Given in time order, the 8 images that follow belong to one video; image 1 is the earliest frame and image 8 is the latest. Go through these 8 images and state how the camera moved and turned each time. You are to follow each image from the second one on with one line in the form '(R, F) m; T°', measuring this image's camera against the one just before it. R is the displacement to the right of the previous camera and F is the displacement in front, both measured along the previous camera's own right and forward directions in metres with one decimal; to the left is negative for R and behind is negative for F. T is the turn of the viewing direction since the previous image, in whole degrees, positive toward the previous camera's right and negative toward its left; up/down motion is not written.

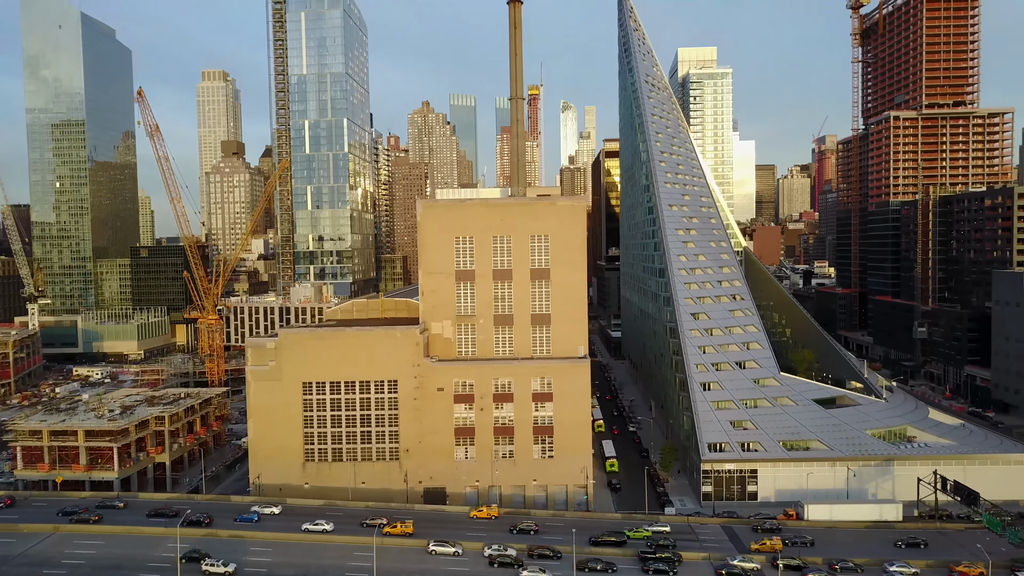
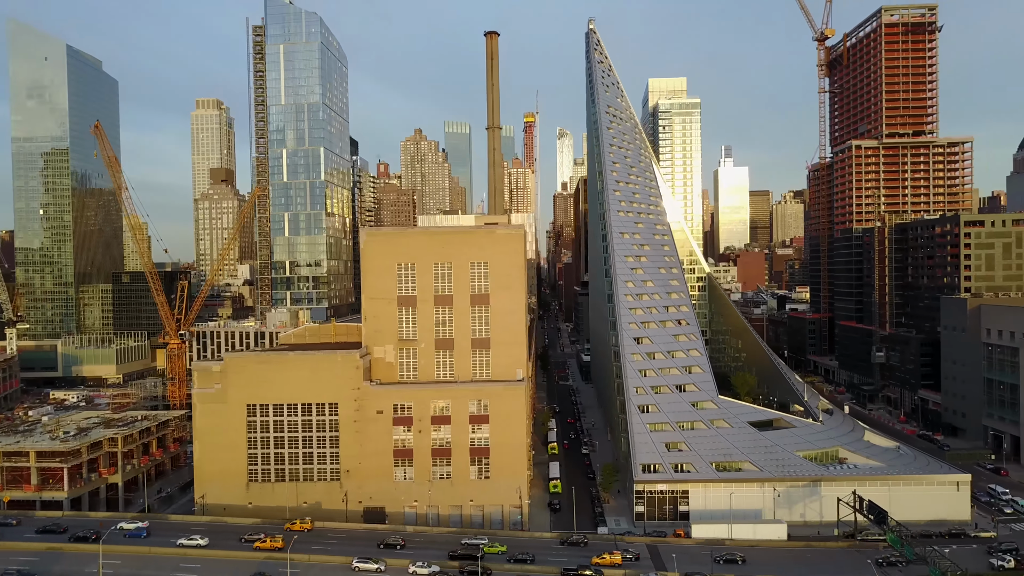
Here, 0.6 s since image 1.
(+4.6, -2.0) m; 0°
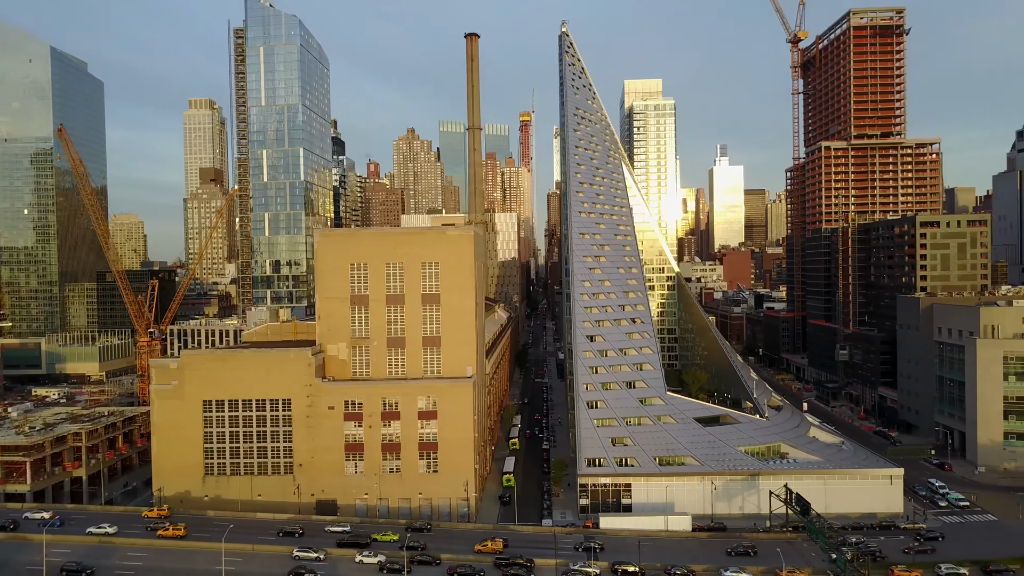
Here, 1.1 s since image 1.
(+4.0, -1.8) m; 0°
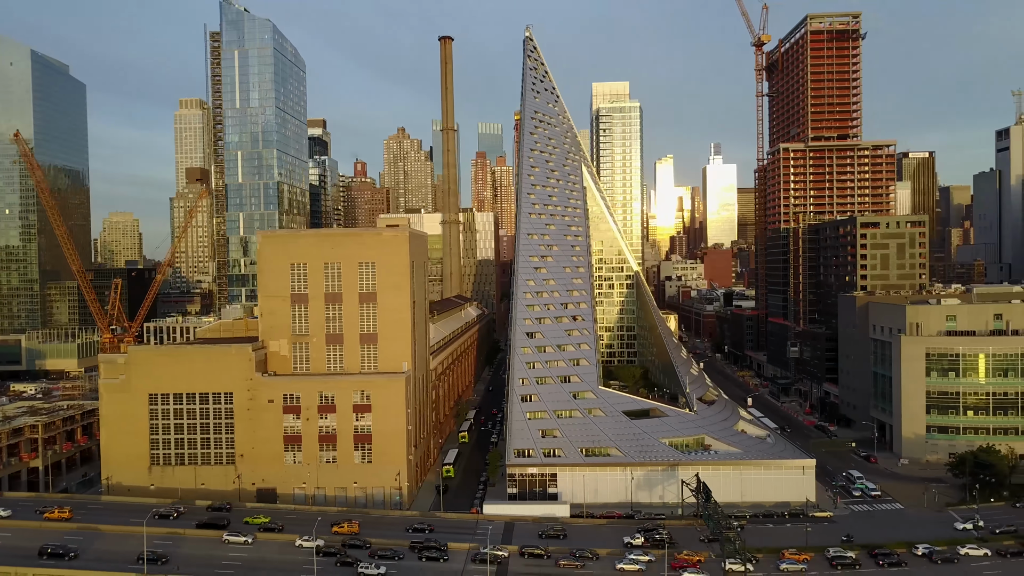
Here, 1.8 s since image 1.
(+5.6, -2.9) m; 0°
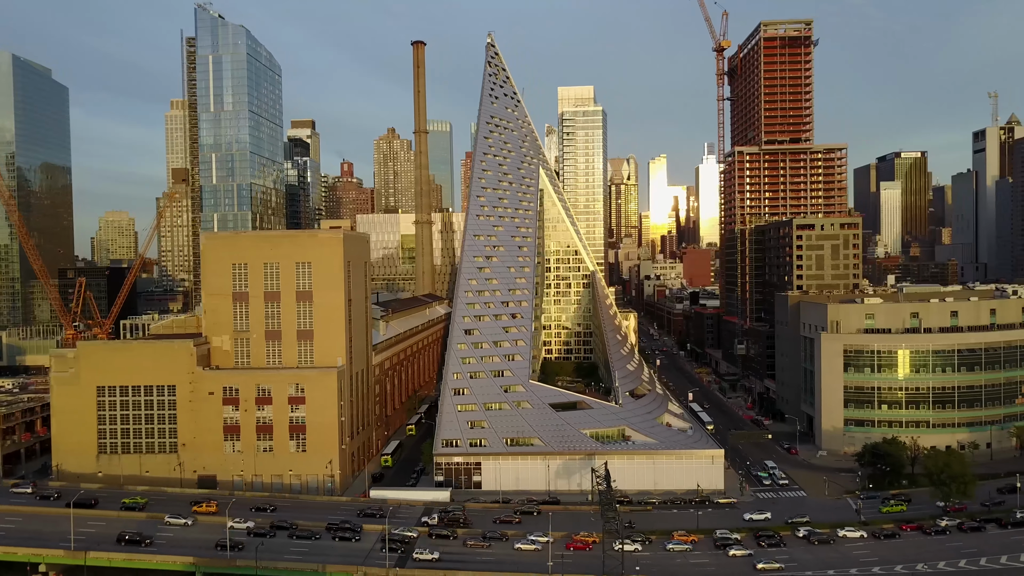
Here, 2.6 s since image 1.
(+6.3, -3.7) m; 0°
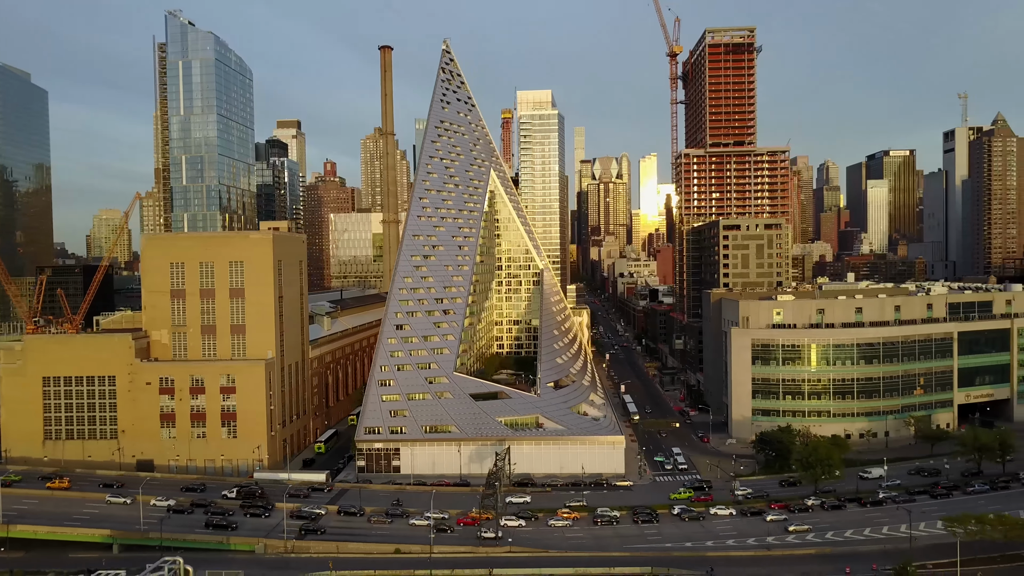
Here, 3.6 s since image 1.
(+7.6, -4.8) m; 0°
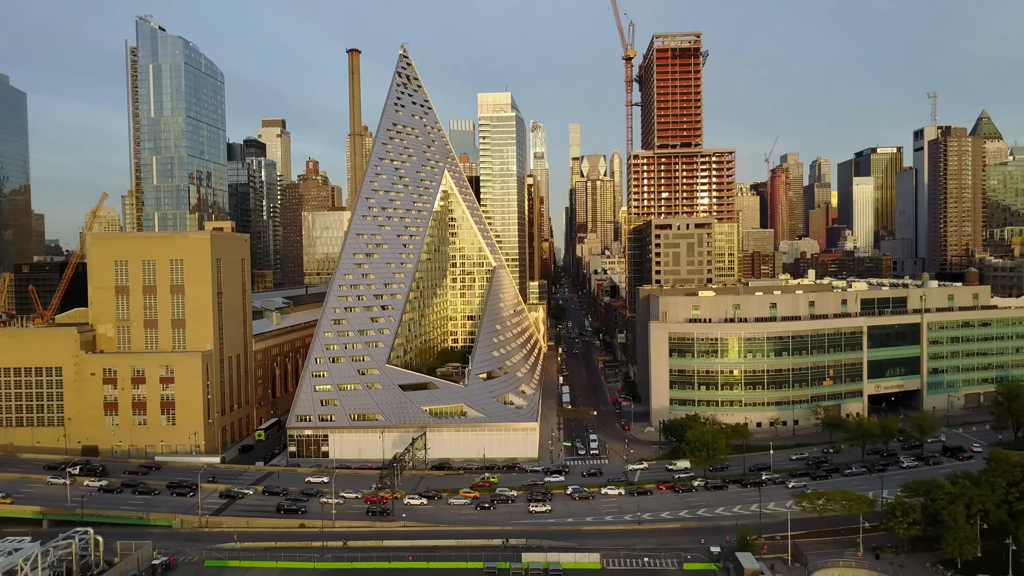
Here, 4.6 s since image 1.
(+7.5, -4.7) m; 0°
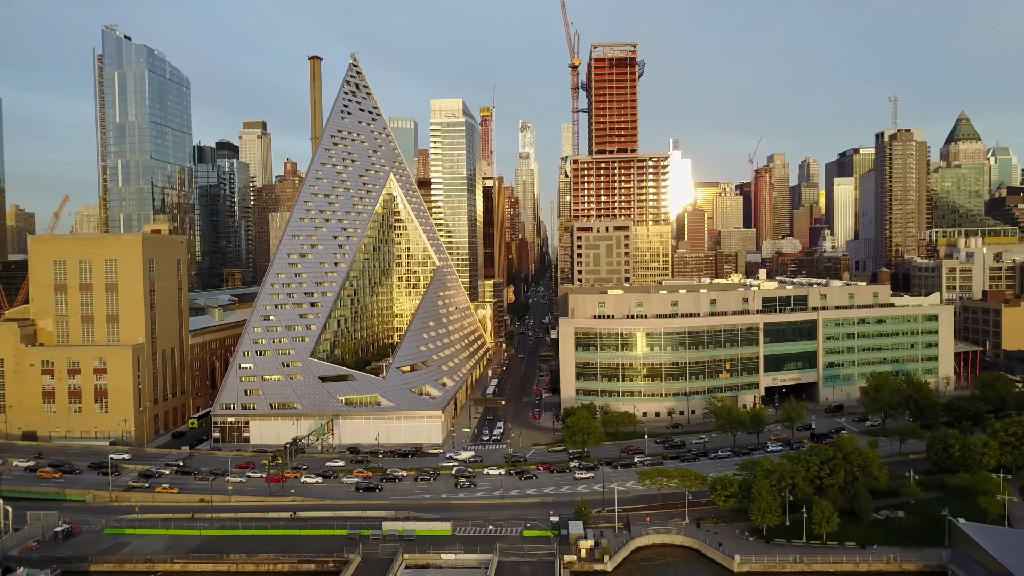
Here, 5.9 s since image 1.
(+9.5, -6.2) m; 0°
